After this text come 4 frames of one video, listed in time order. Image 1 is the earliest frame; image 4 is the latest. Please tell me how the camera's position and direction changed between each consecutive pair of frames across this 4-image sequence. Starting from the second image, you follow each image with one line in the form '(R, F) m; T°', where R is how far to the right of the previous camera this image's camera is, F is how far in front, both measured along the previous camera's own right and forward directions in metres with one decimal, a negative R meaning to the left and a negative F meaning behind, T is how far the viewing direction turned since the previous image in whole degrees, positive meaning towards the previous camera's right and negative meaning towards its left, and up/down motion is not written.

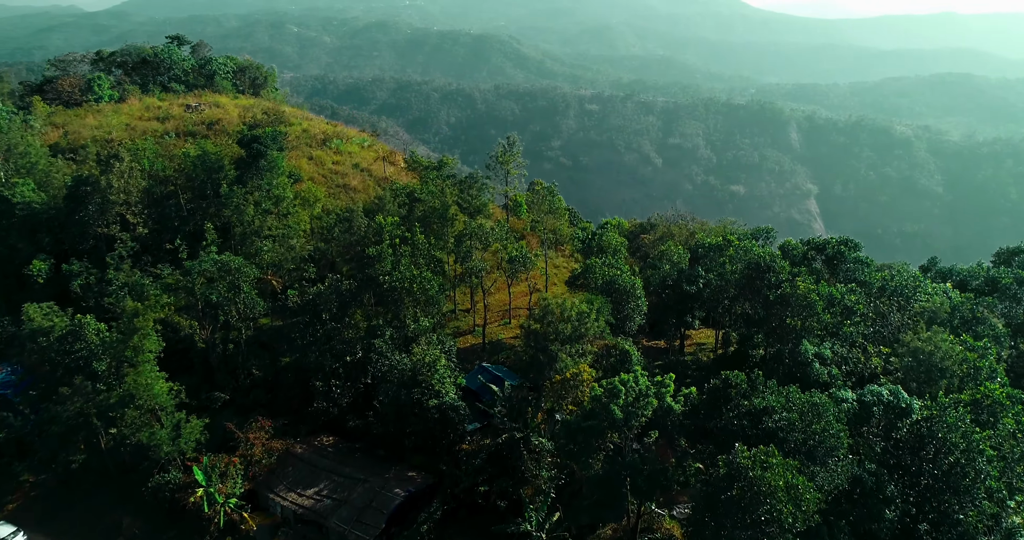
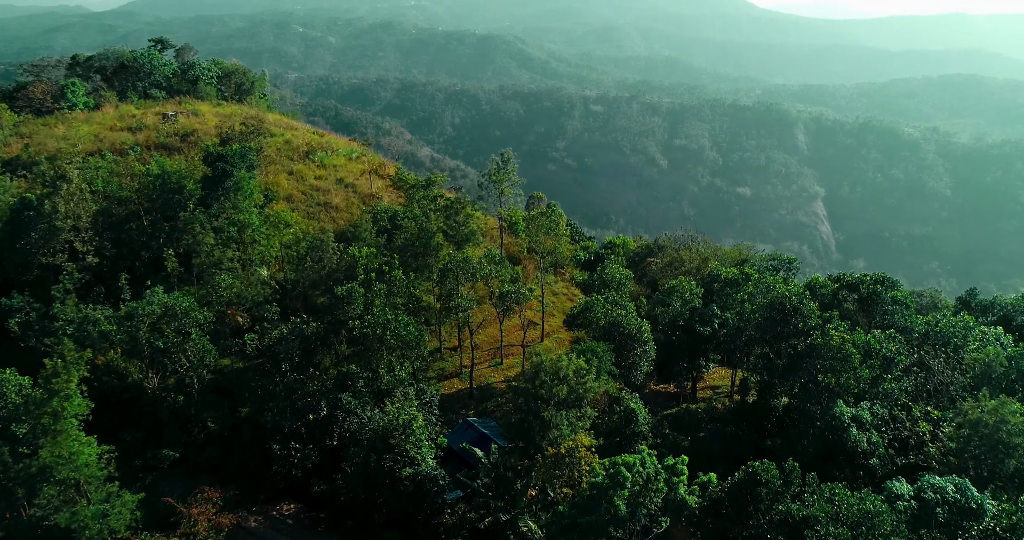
(+0.3, +1.9) m; 0°
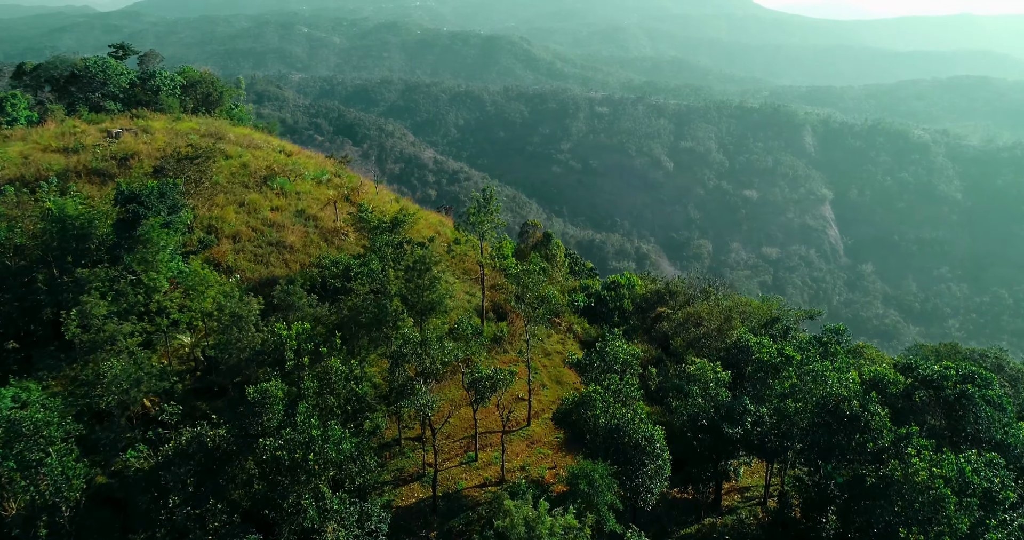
(+0.5, +3.2) m; 0°
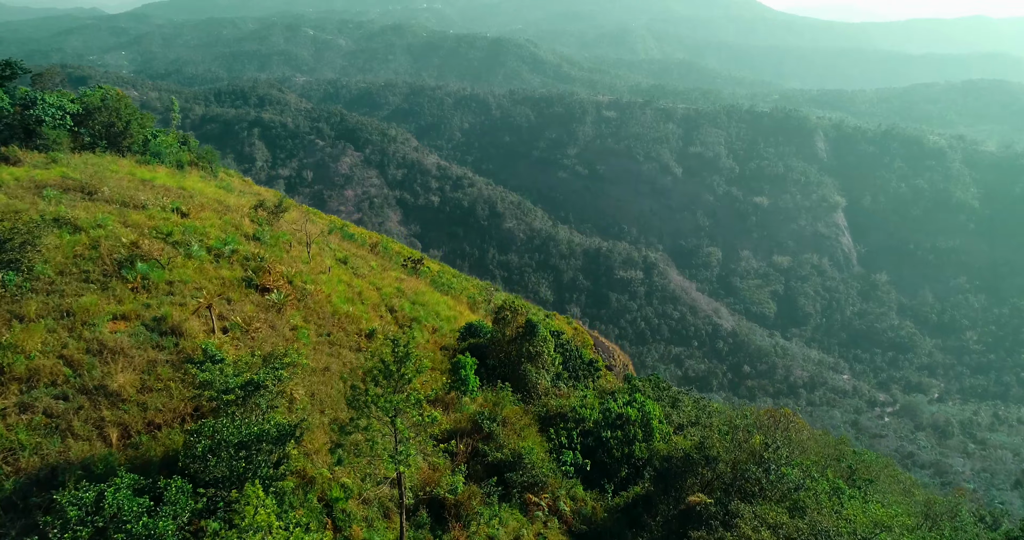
(+1.0, +6.5) m; -1°
